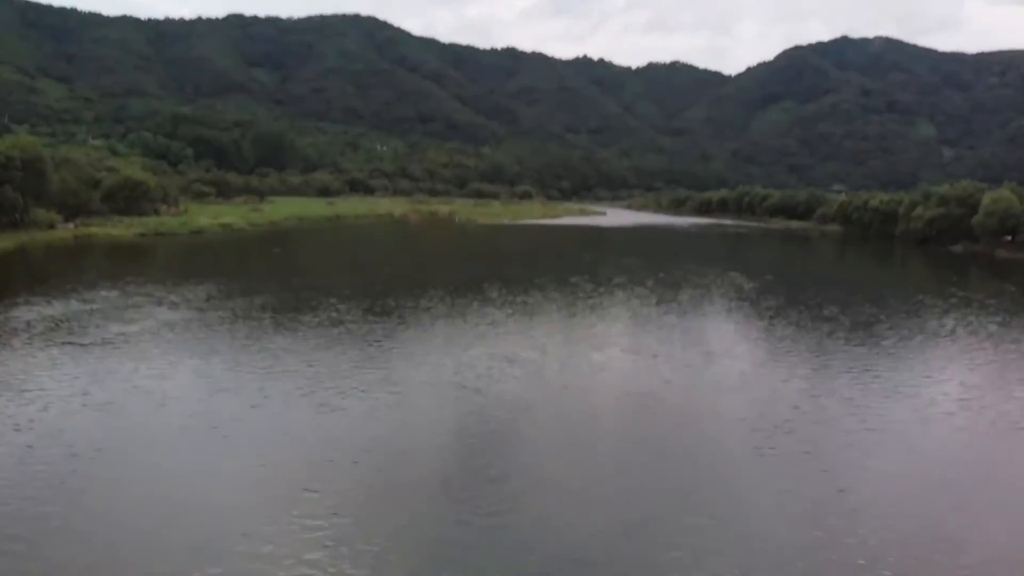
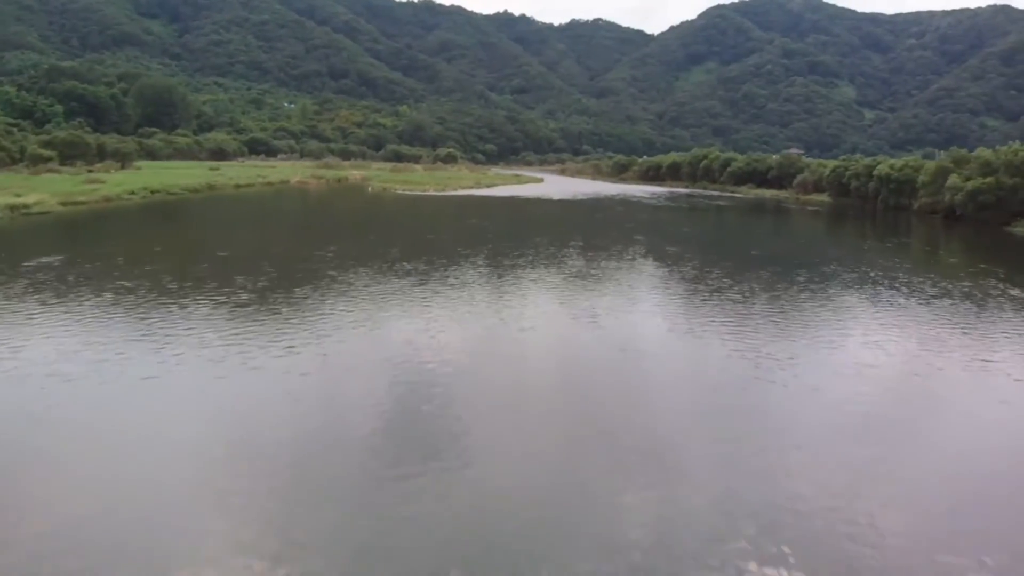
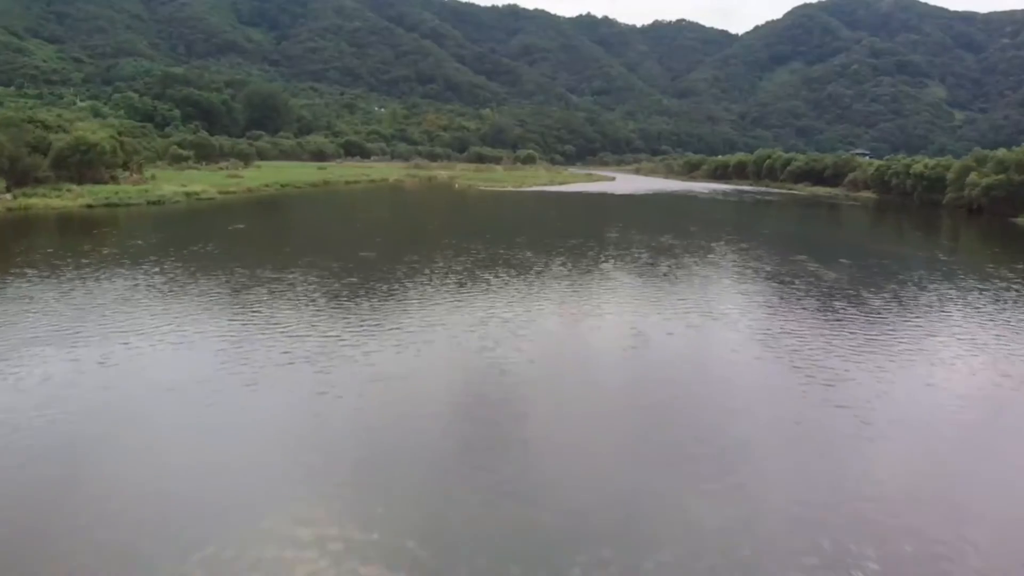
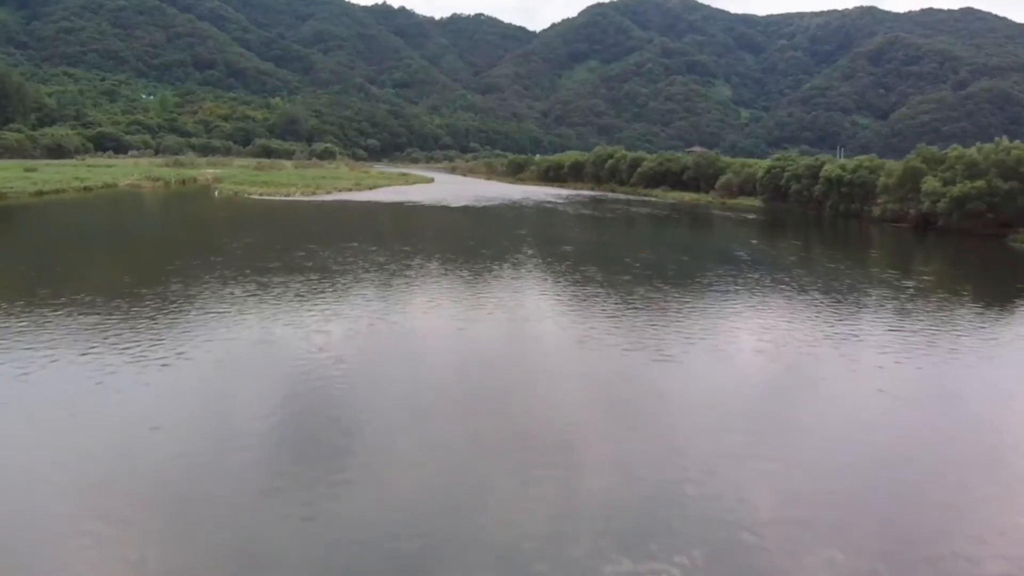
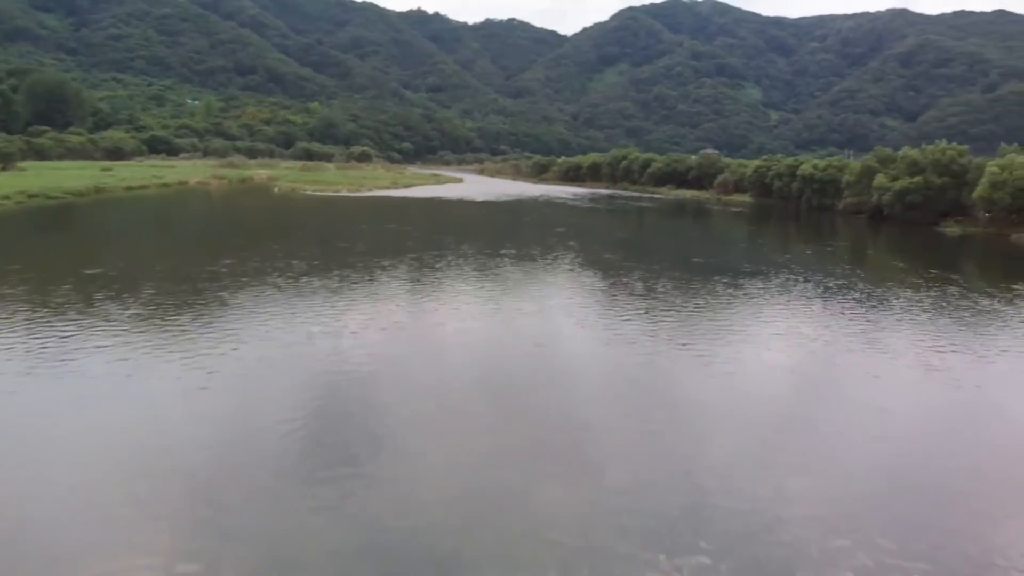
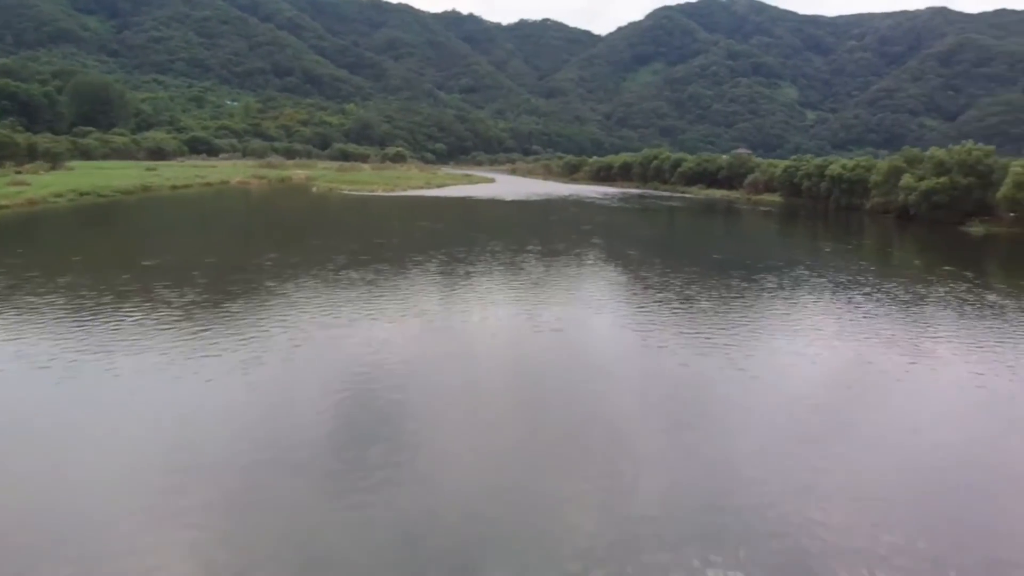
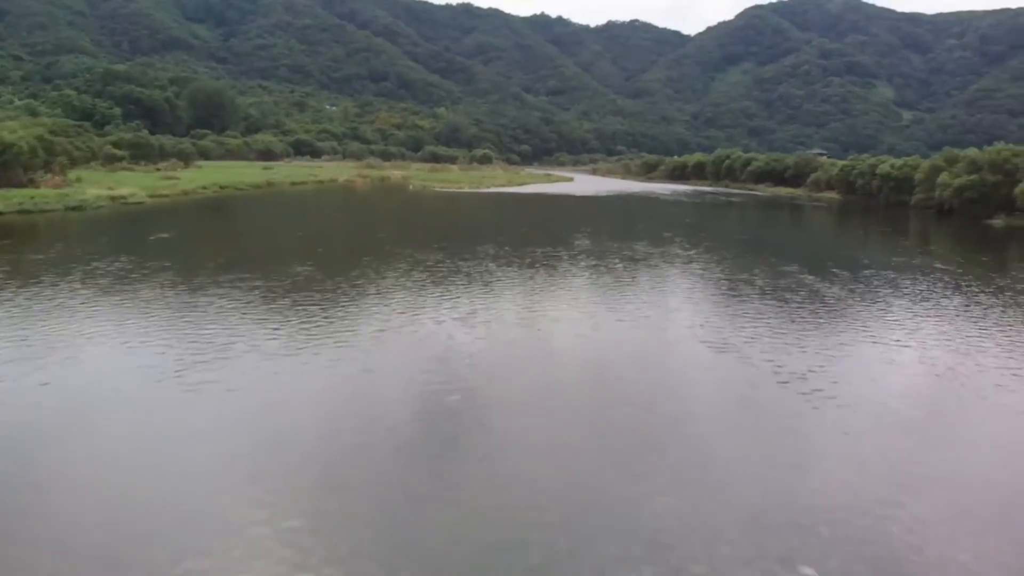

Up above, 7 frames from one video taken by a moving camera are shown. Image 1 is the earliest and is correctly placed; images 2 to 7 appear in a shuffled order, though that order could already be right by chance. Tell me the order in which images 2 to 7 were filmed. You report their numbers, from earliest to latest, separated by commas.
3, 7, 2, 6, 5, 4
